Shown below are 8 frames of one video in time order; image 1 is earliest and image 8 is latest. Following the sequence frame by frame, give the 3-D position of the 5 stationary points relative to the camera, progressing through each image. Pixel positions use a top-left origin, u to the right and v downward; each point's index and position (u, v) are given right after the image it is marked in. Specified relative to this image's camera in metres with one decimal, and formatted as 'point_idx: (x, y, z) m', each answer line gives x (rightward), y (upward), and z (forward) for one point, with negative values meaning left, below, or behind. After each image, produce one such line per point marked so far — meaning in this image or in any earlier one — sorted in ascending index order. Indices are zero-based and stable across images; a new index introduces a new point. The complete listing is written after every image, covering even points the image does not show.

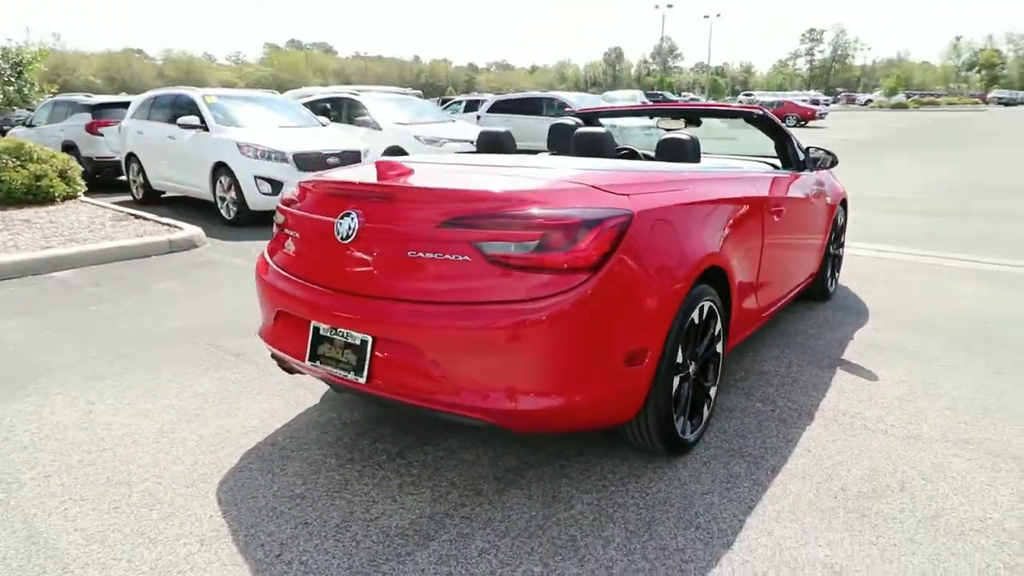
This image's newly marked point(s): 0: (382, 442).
0: (-0.7, -0.8, +3.4) m
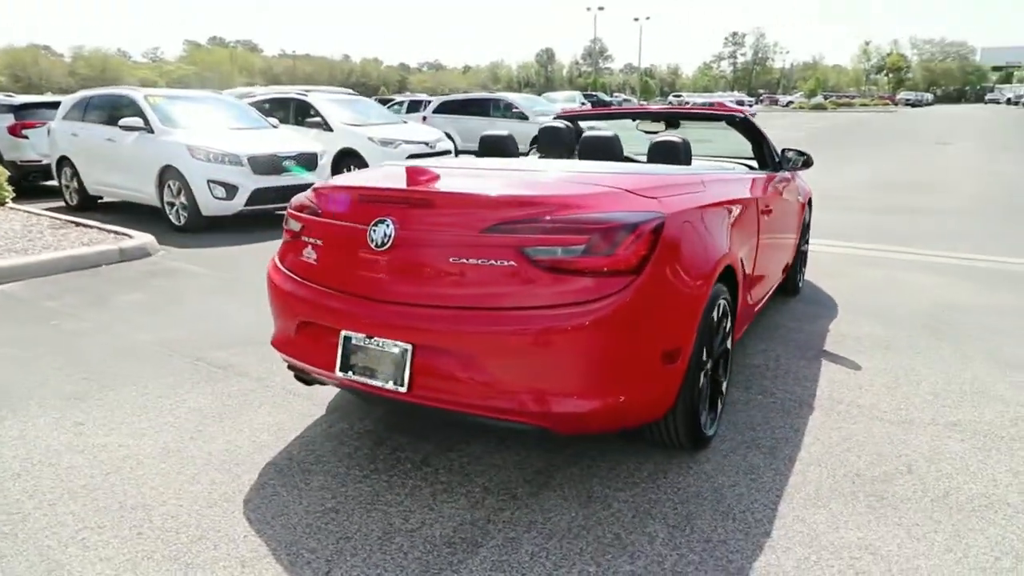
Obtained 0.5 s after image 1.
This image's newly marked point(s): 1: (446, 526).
0: (-0.5, -0.8, +3.3) m
1: (-0.3, -1.0, +2.7) m
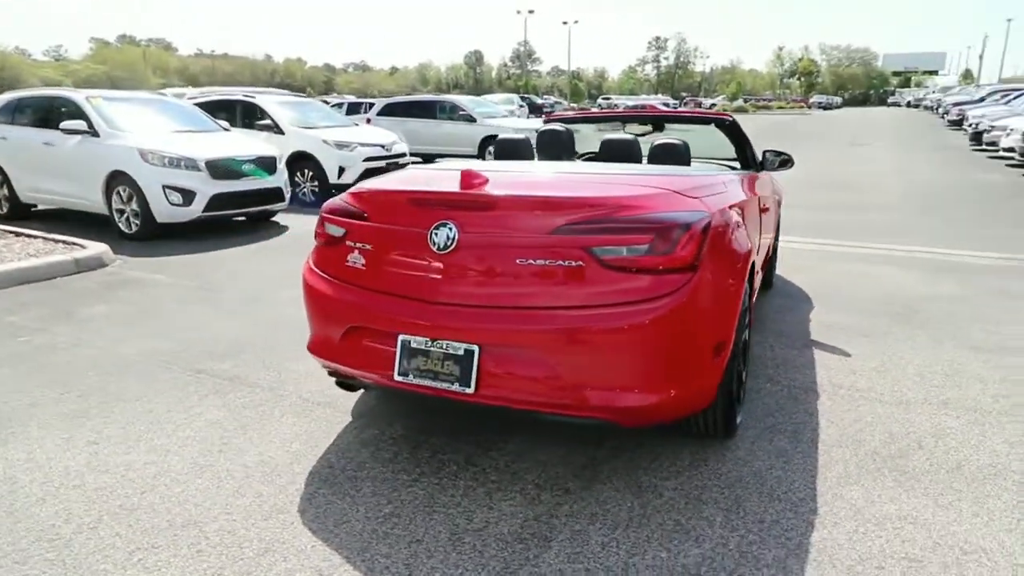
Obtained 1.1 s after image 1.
0: (-0.3, -0.8, +3.3) m
1: (0.0, -1.0, +2.8) m
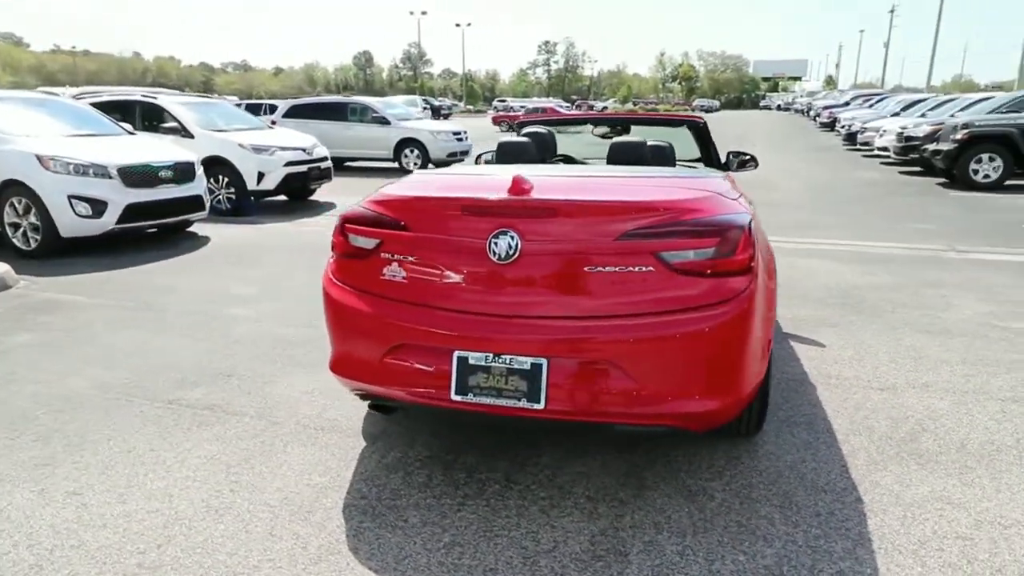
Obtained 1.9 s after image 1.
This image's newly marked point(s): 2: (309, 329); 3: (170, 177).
0: (-0.1, -0.9, +3.2) m
1: (+0.3, -1.0, +2.7) m
2: (-1.6, -0.3, +5.3) m
3: (-4.4, +1.4, +8.5) m
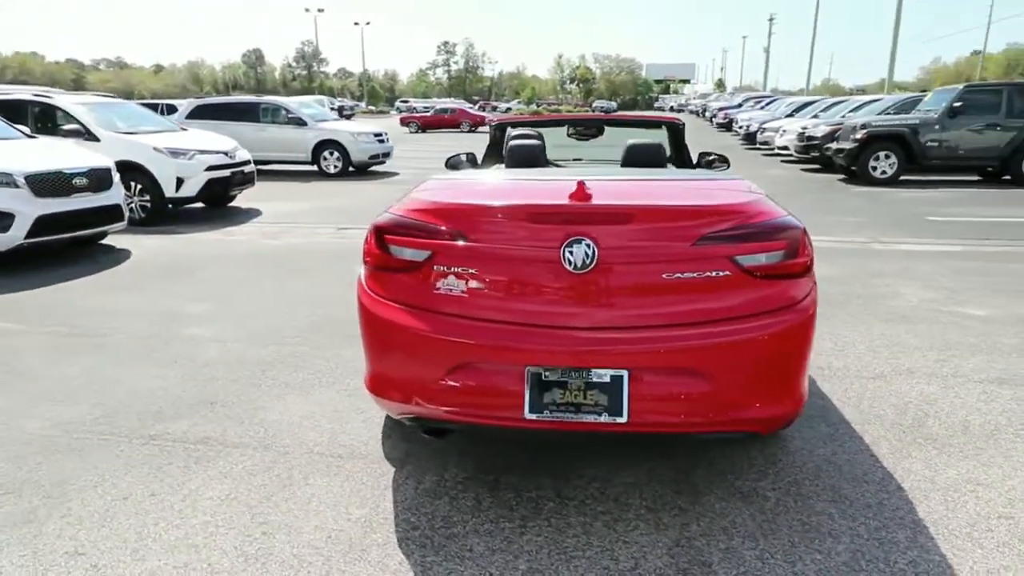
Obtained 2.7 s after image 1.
0: (+0.1, -0.9, +3.0) m
1: (+0.6, -1.1, +2.6) m
2: (-1.7, -0.5, +5.0) m
3: (-5.0, +1.2, +7.7) m
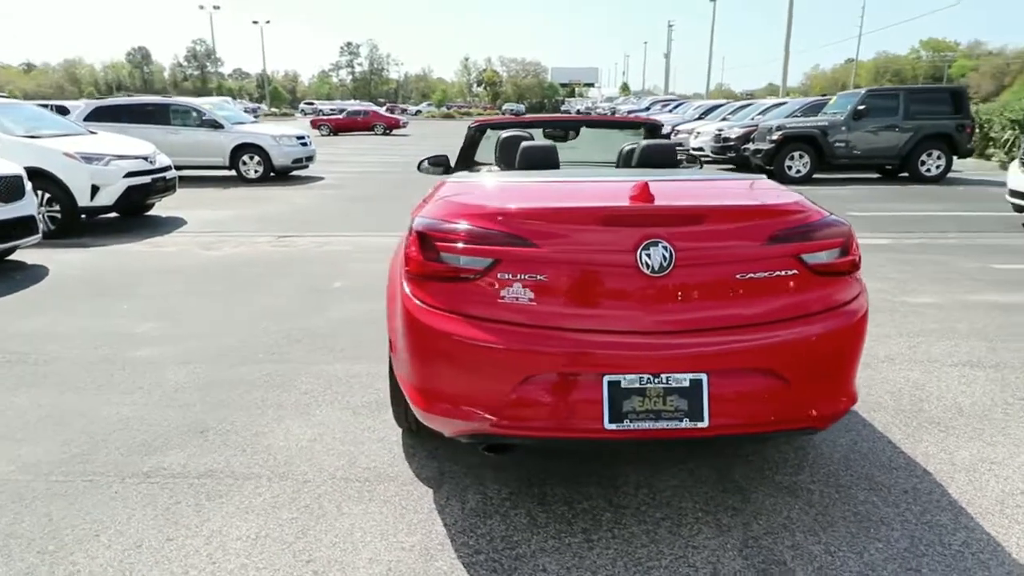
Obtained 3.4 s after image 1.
0: (+0.3, -1.0, +3.0) m
1: (+0.9, -1.1, +2.6) m
2: (-1.8, -0.6, +4.6) m
3: (-5.5, +1.0, +6.9) m
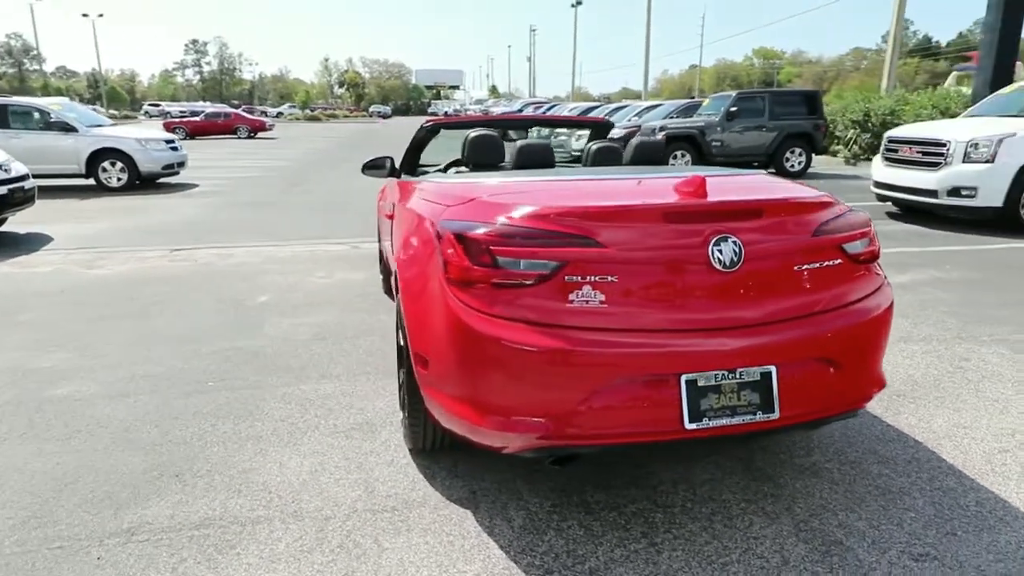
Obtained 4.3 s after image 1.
0: (+0.5, -1.0, +2.9) m
1: (+1.1, -1.0, +2.6) m
2: (-1.9, -0.7, +4.1) m
3: (-6.0, +0.6, +5.7) m
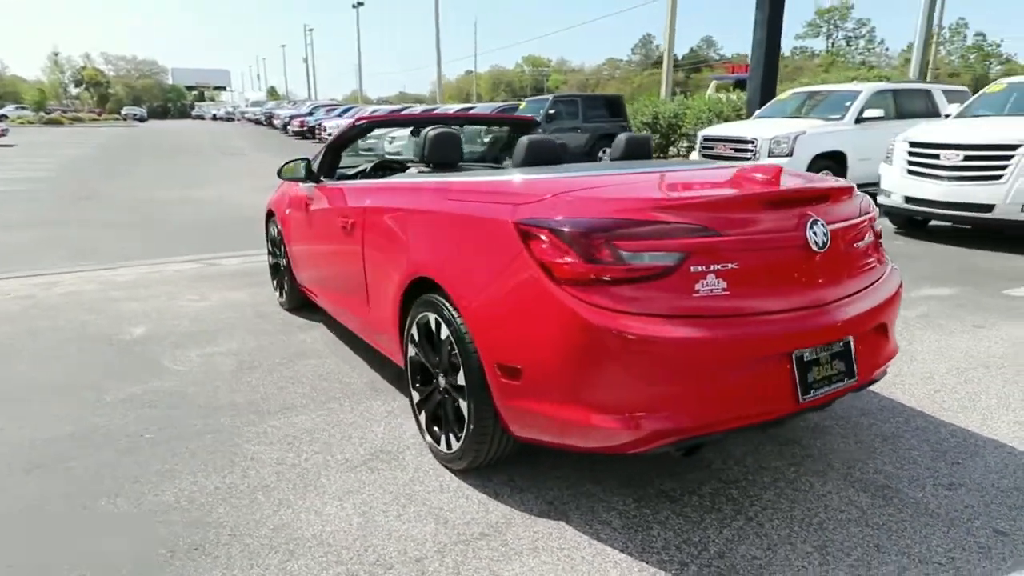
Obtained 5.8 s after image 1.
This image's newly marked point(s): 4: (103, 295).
0: (+0.8, -0.9, +3.0) m
1: (+1.5, -0.9, +2.9) m
2: (-1.8, -0.8, +3.4) m
3: (-6.3, +0.1, +3.6) m
4: (-4.0, -0.1, +6.4) m
